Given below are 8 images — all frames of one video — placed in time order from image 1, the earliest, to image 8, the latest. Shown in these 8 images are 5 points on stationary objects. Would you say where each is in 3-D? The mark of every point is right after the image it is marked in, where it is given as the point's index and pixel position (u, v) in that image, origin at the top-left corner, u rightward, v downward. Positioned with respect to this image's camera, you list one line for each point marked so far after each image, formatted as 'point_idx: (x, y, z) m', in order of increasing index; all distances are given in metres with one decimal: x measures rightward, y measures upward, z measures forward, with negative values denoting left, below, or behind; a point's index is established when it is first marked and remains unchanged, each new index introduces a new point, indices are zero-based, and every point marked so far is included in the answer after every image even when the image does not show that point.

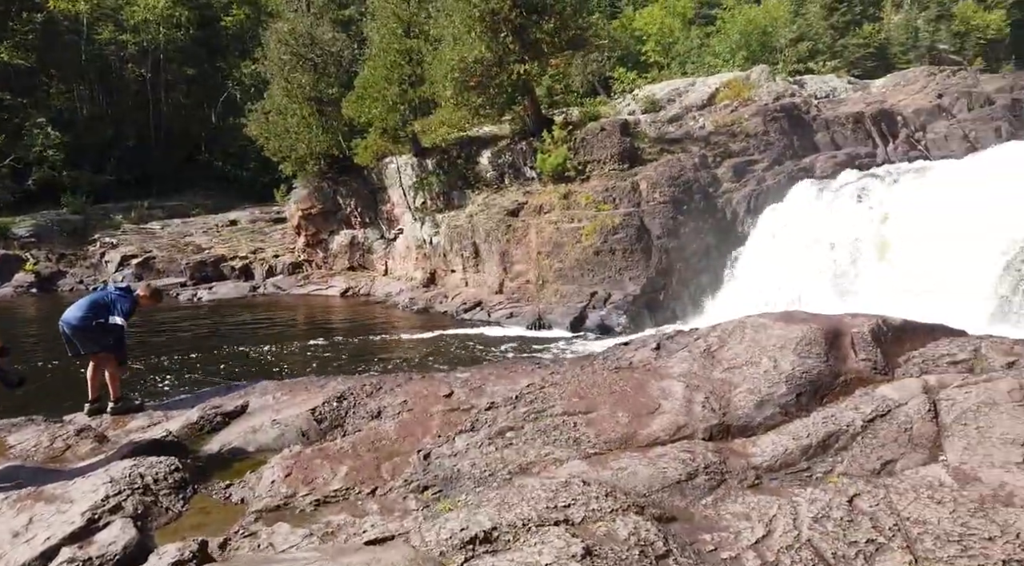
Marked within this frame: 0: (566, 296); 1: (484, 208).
0: (+1.2, -0.3, +16.1) m
1: (-0.7, +1.9, +18.2) m
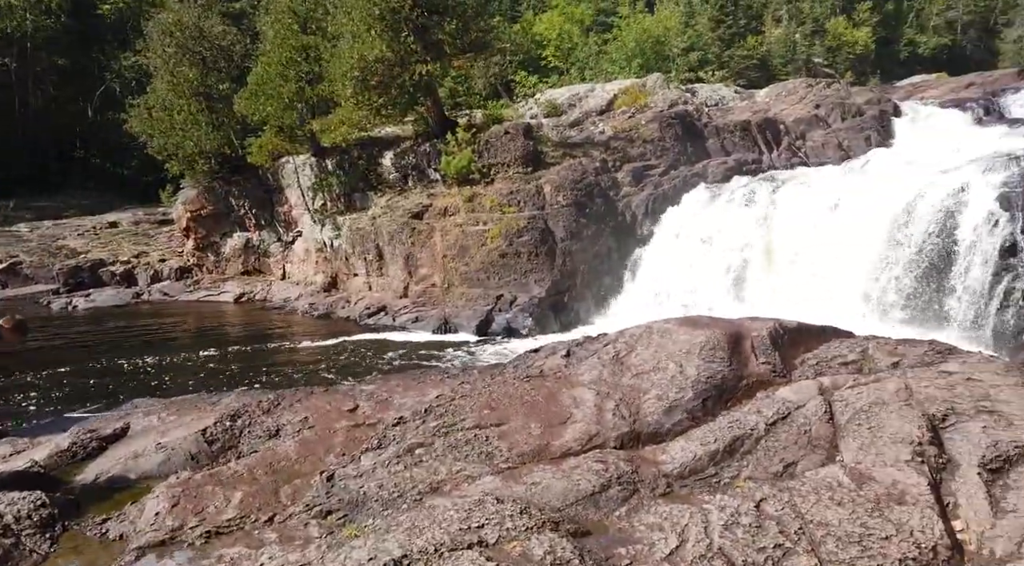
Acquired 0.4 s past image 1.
0: (-0.9, -0.4, +16.0) m
1: (-3.1, +1.8, +17.9) m
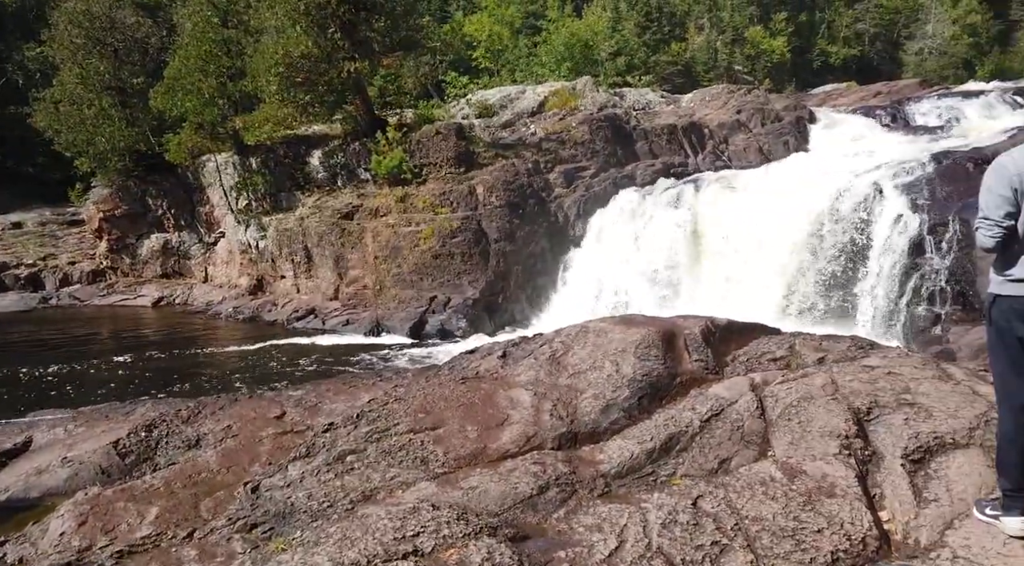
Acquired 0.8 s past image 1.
0: (-2.4, -0.4, +15.8) m
1: (-4.8, +1.8, +17.4) m
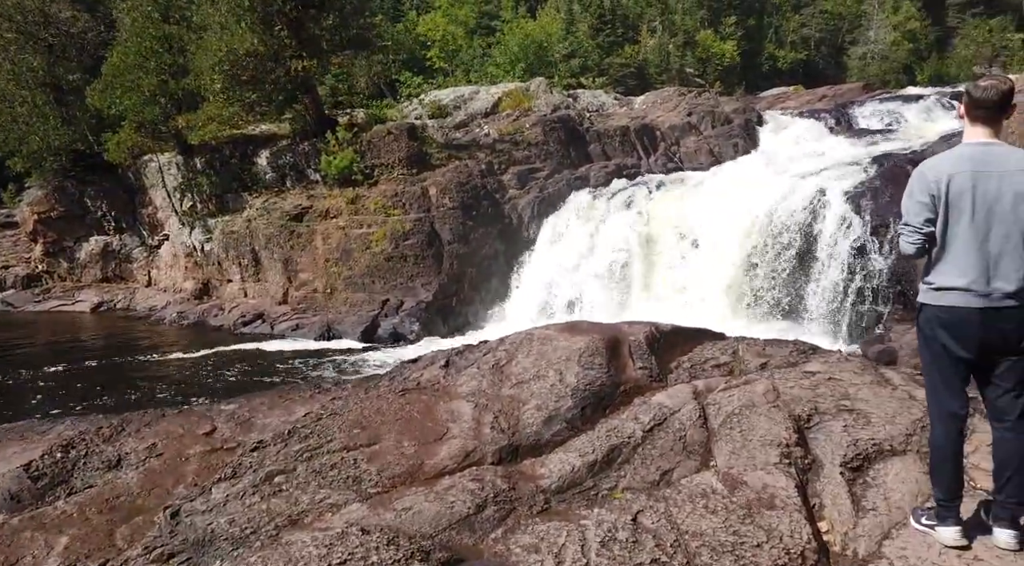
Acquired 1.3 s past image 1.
0: (-3.4, -0.5, +15.5) m
1: (-5.9, +1.7, +17.0) m
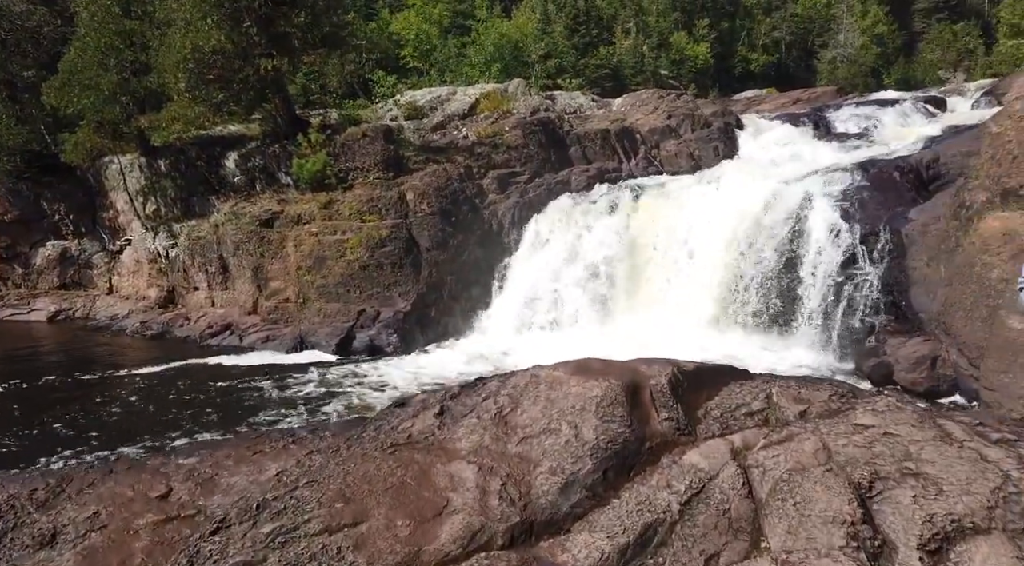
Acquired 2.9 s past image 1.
0: (-3.8, -0.7, +14.8) m
1: (-6.4, +1.5, +16.2) m
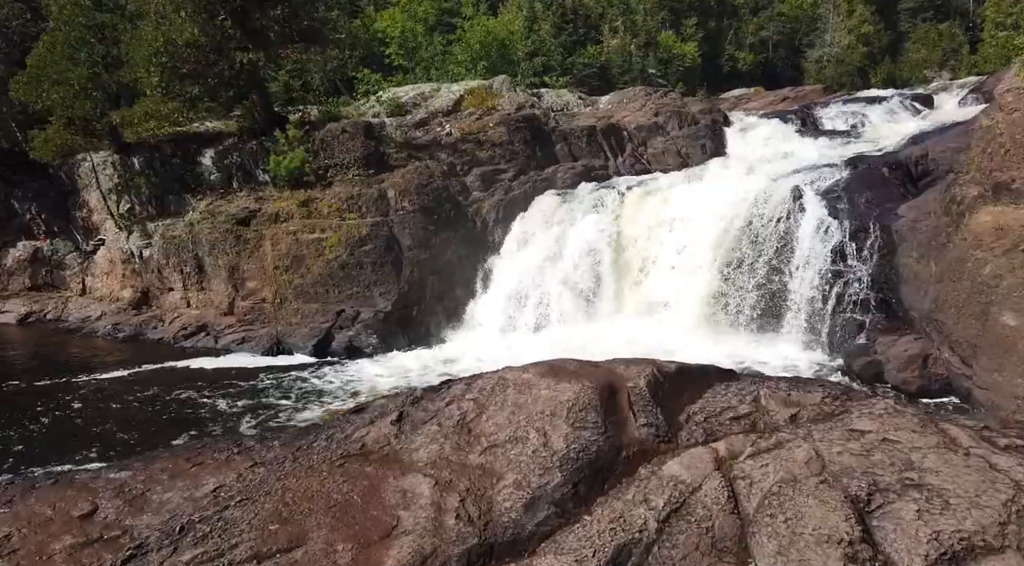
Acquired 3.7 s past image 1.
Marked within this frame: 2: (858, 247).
0: (-4.1, -0.6, +14.4) m
1: (-6.7, +1.5, +15.8) m
2: (+5.7, +0.6, +11.8) m
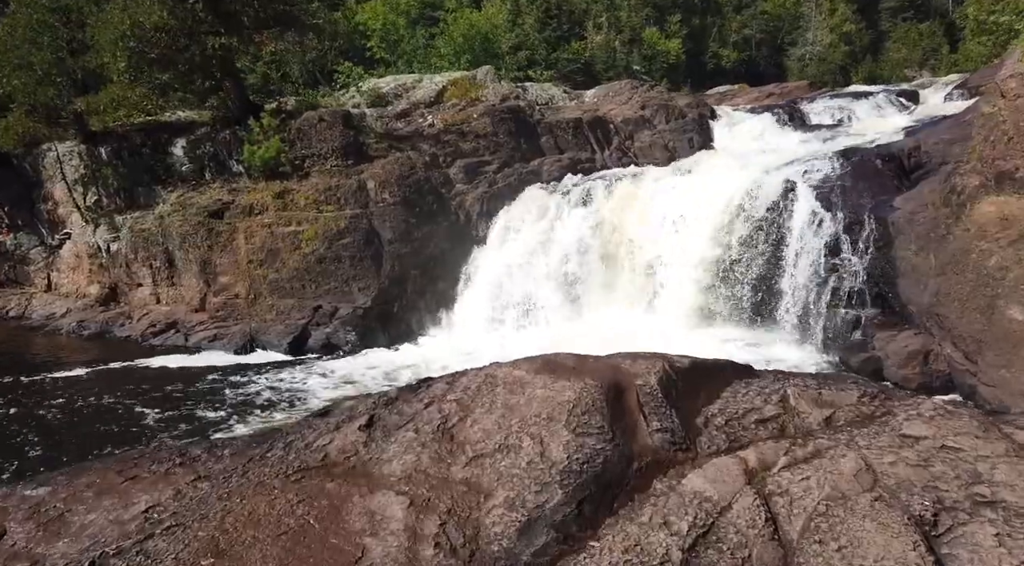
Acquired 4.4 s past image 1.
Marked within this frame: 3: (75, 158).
0: (-4.4, -0.5, +13.8) m
1: (-7.1, +1.6, +15.1) m
2: (+5.5, +0.7, +11.4) m
3: (-10.1, +2.9, +16.6) m
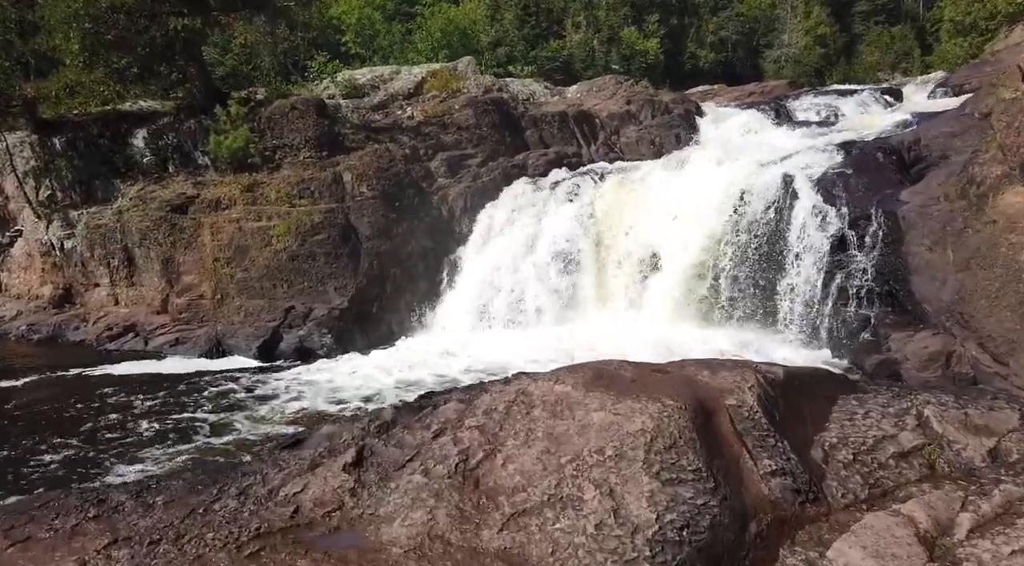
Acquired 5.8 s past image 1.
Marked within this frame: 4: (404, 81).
0: (-4.6, -0.5, +12.8) m
1: (-7.4, +1.6, +14.1) m
2: (+5.3, +0.7, +10.8) m
3: (-10.4, +2.9, +15.4) m
4: (-2.9, +5.5, +19.4) m
